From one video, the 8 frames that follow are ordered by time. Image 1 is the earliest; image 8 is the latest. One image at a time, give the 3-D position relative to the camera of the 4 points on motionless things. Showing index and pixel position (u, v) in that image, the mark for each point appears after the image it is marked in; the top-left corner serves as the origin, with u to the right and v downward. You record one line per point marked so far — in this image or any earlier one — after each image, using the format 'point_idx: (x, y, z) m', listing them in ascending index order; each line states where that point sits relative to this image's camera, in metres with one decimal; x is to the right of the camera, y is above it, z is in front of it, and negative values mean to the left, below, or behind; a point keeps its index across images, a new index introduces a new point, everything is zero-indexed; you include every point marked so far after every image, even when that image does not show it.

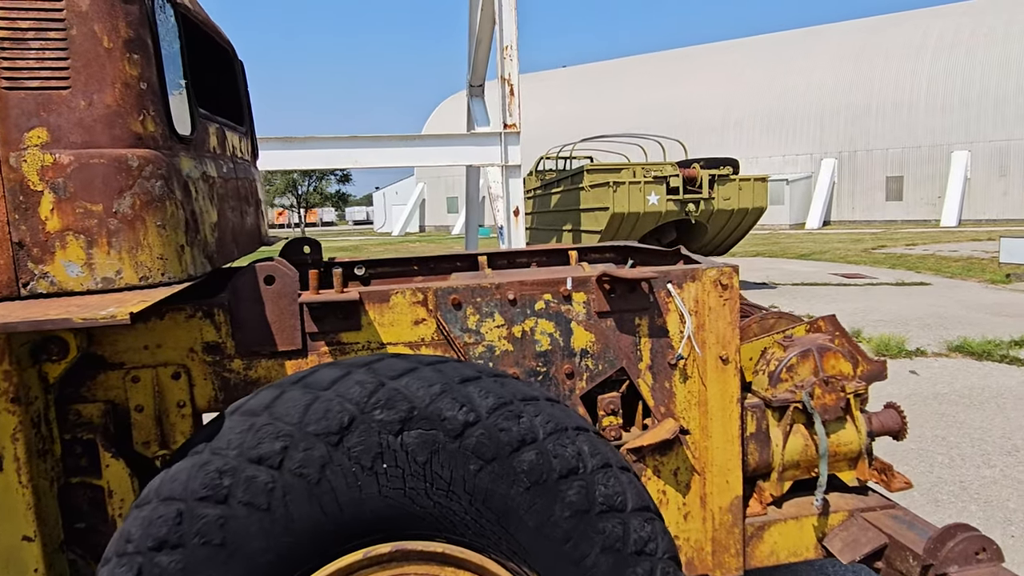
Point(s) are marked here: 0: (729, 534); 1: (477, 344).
0: (+0.7, -0.8, +2.6) m
1: (-0.1, -0.2, +2.4) m
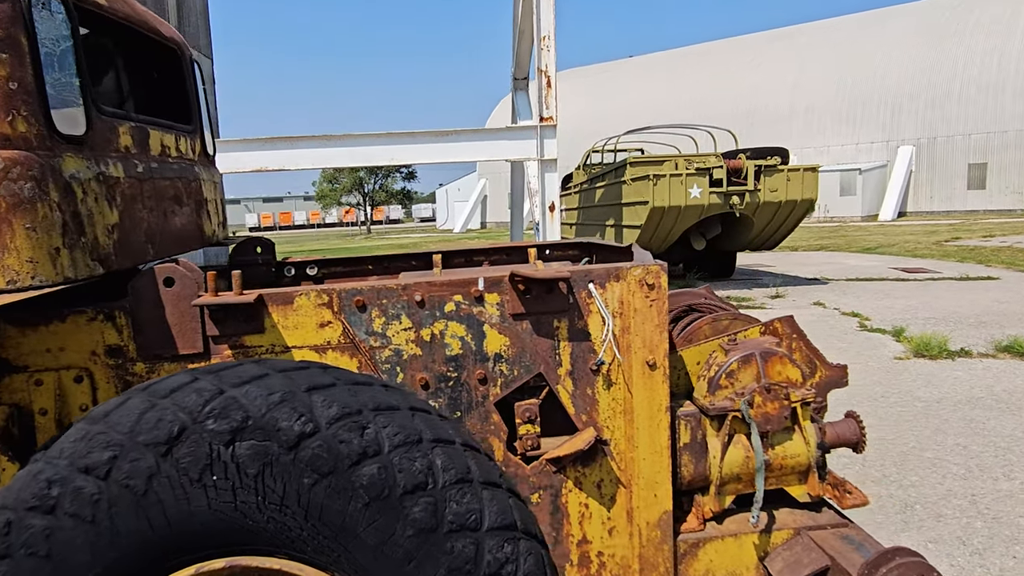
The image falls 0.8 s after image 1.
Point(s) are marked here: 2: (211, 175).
0: (+0.5, -0.8, +2.4) m
1: (-0.4, -0.2, +2.3) m
2: (-1.2, +0.5, +3.2) m
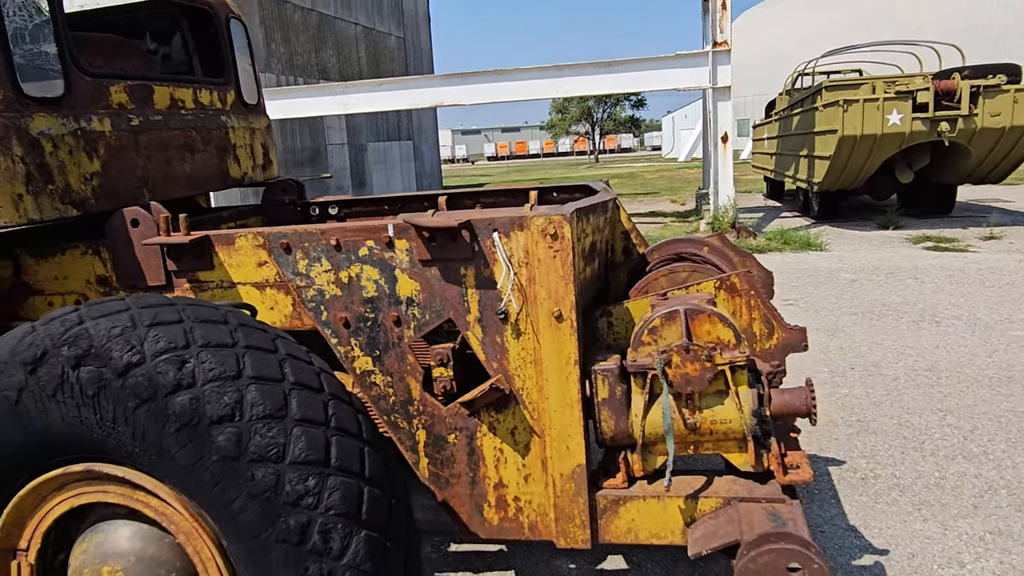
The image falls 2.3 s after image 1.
0: (+0.2, -0.7, +2.4) m
1: (-0.6, 0.0, +2.5) m
2: (-1.2, +0.7, +3.5) m
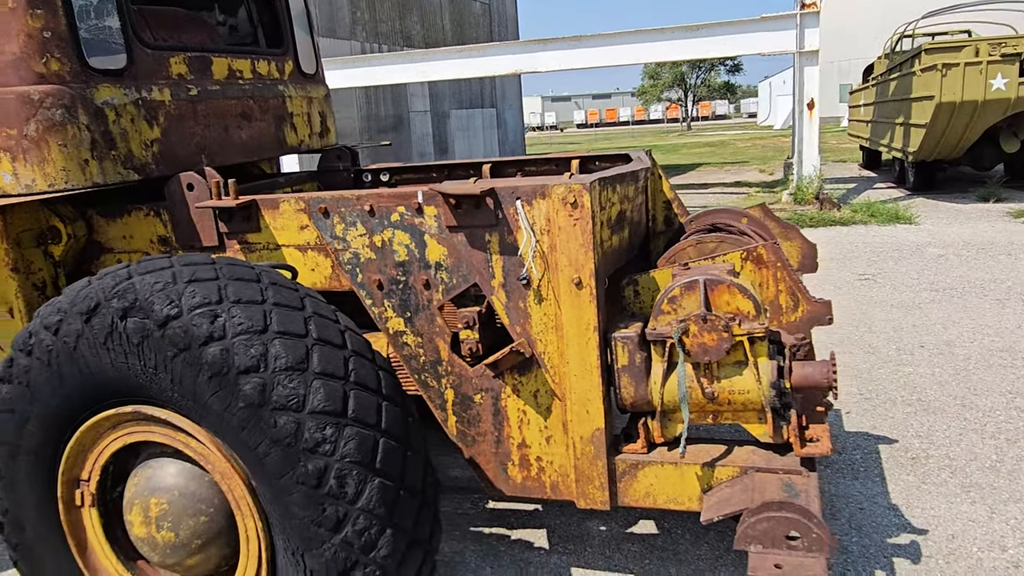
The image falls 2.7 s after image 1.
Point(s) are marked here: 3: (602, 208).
0: (+0.3, -0.6, +2.5) m
1: (-0.6, +0.1, +2.6) m
2: (-1.0, +0.9, +3.7) m
3: (+0.3, +0.2, +2.4) m
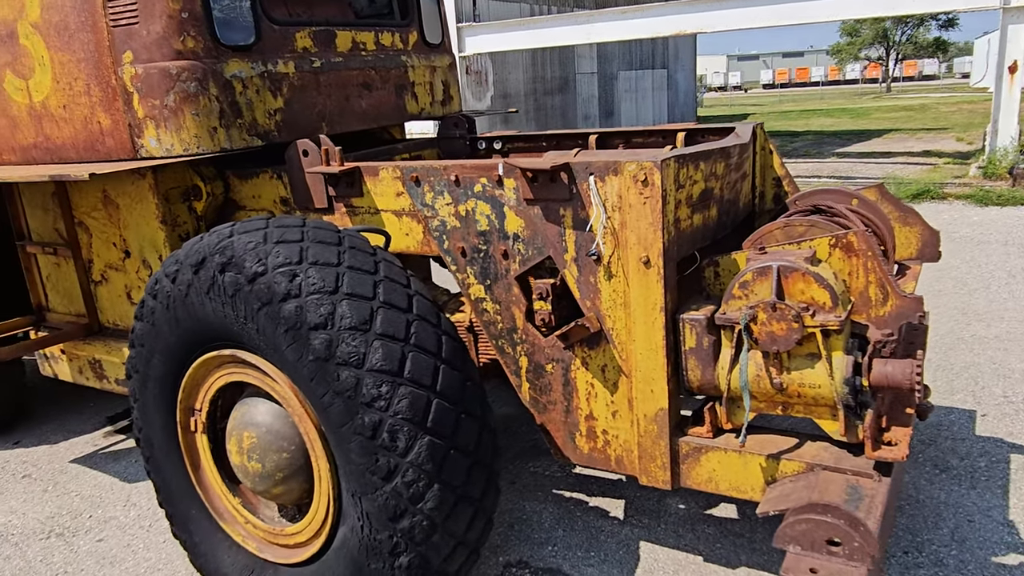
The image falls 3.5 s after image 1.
0: (+0.5, -0.5, +2.5) m
1: (-0.3, +0.2, +2.7) m
2: (-0.4, +1.1, +3.8) m
3: (+0.5, +0.3, +2.4) m
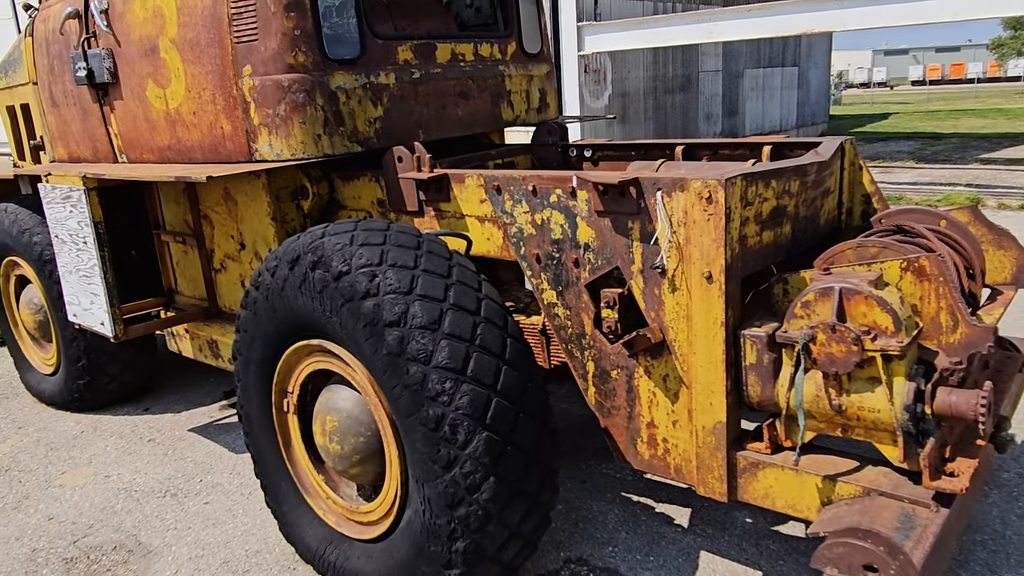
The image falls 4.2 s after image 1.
0: (+0.6, -0.5, +2.5) m
1: (0.0, +0.2, +2.9) m
2: (+0.1, +1.1, +4.0) m
3: (+0.7, +0.3, +2.4) m
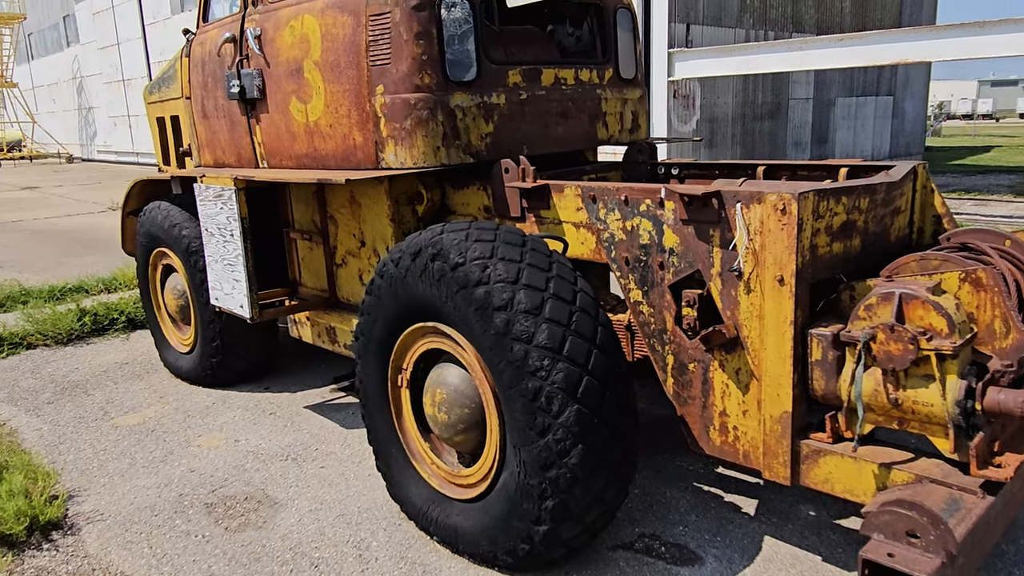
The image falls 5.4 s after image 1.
0: (+1.0, -0.6, +2.8) m
1: (+0.4, +0.2, +3.2) m
2: (+0.6, +1.1, +4.3) m
3: (+1.1, +0.2, +2.7) m
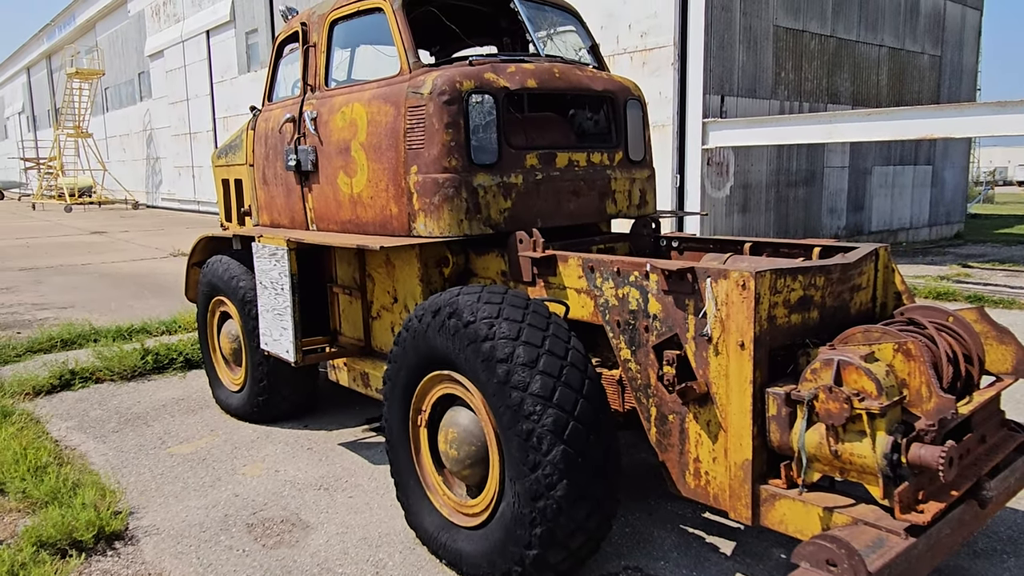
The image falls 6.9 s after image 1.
0: (+0.9, -0.8, +3.2) m
1: (+0.4, 0.0, +3.7) m
2: (+0.7, +0.7, +4.9) m
3: (+1.1, 0.0, +3.2) m
